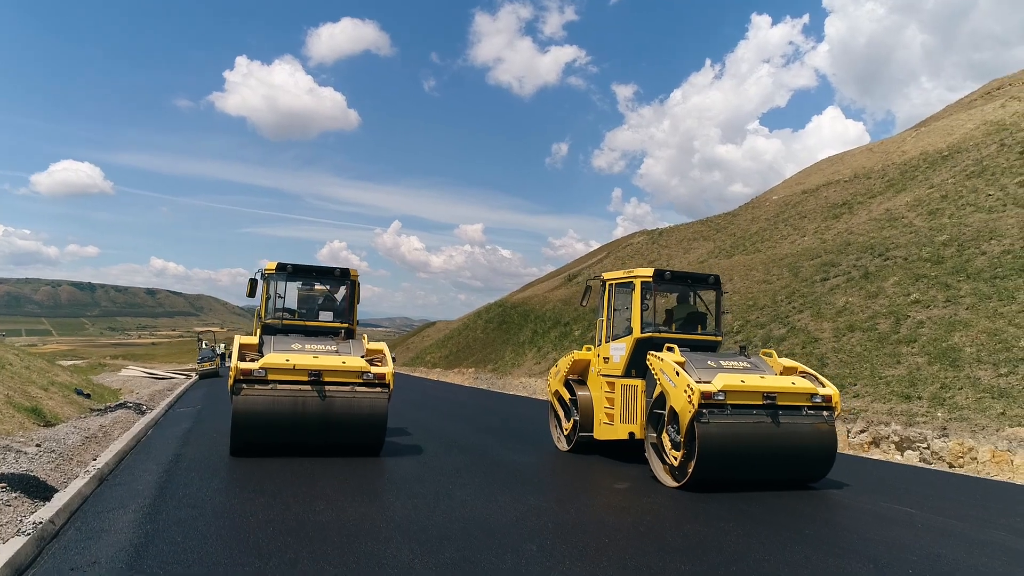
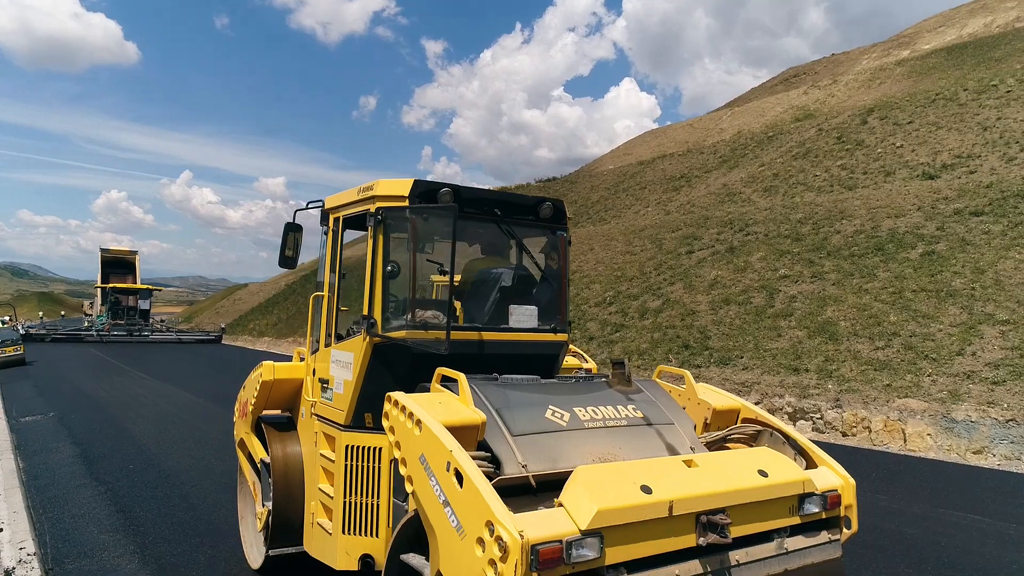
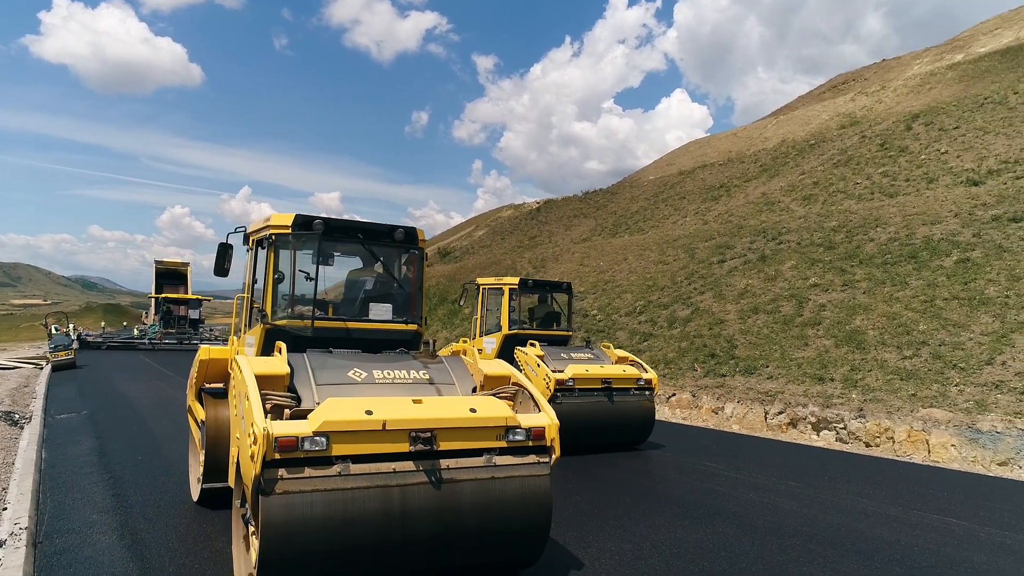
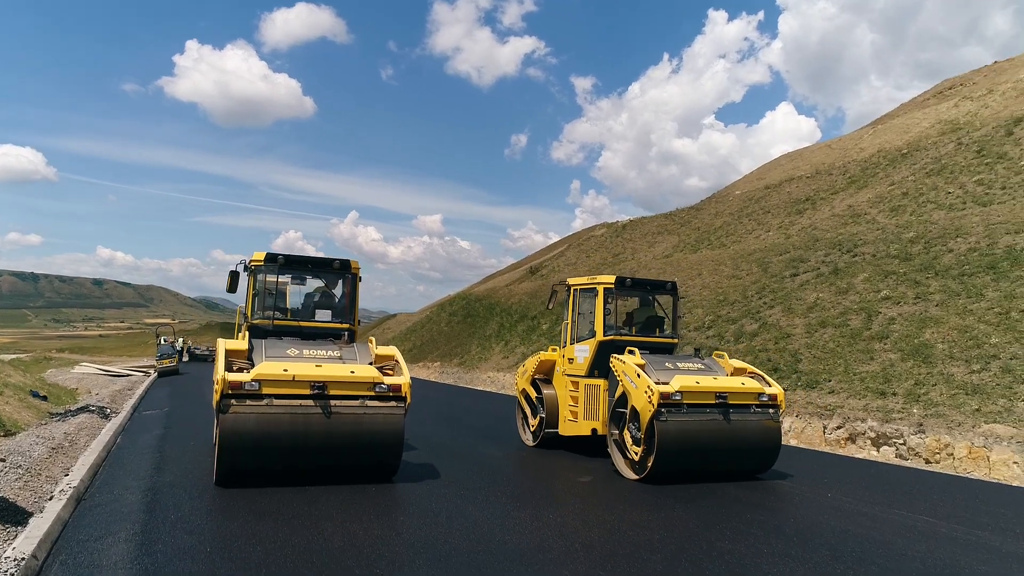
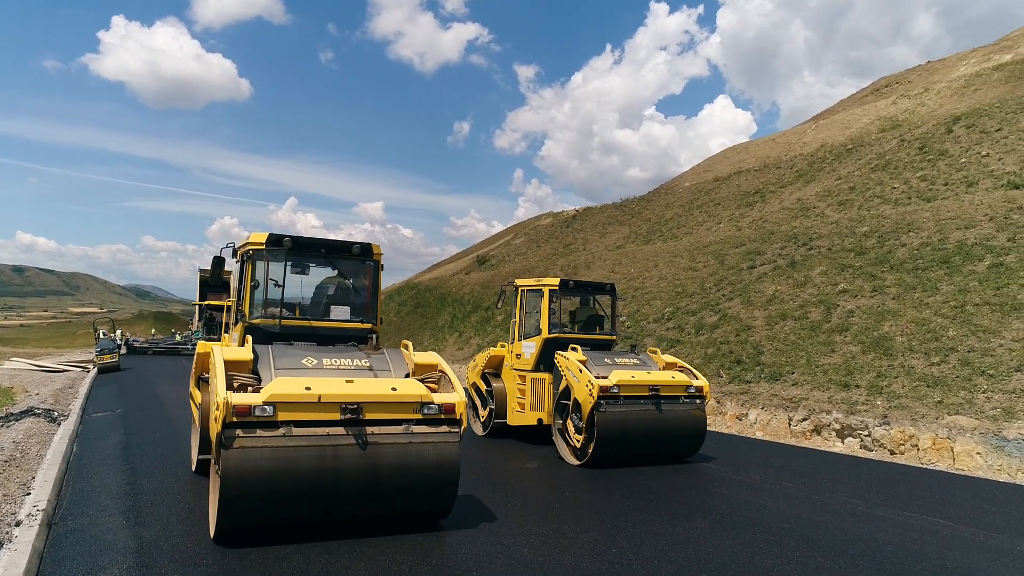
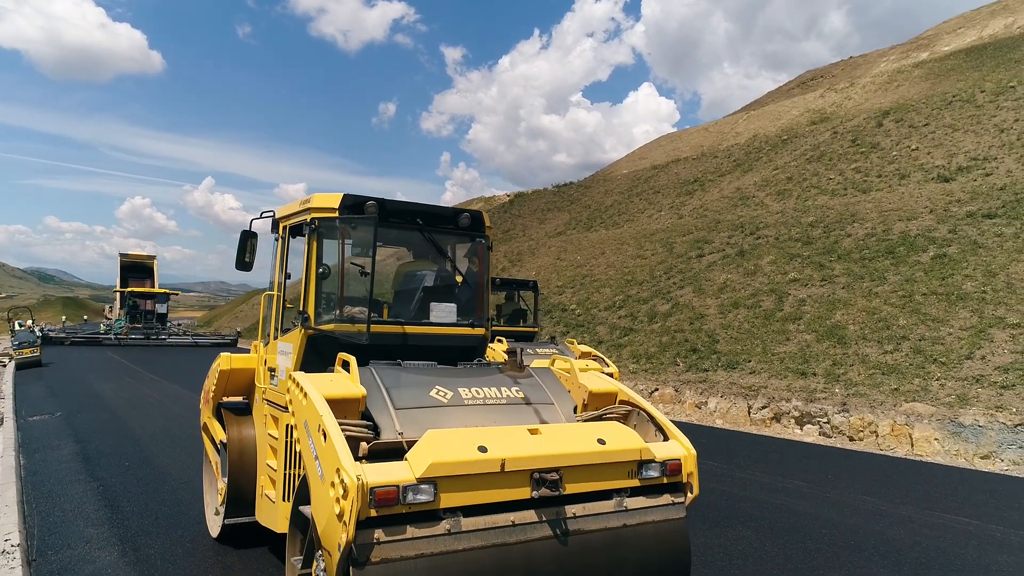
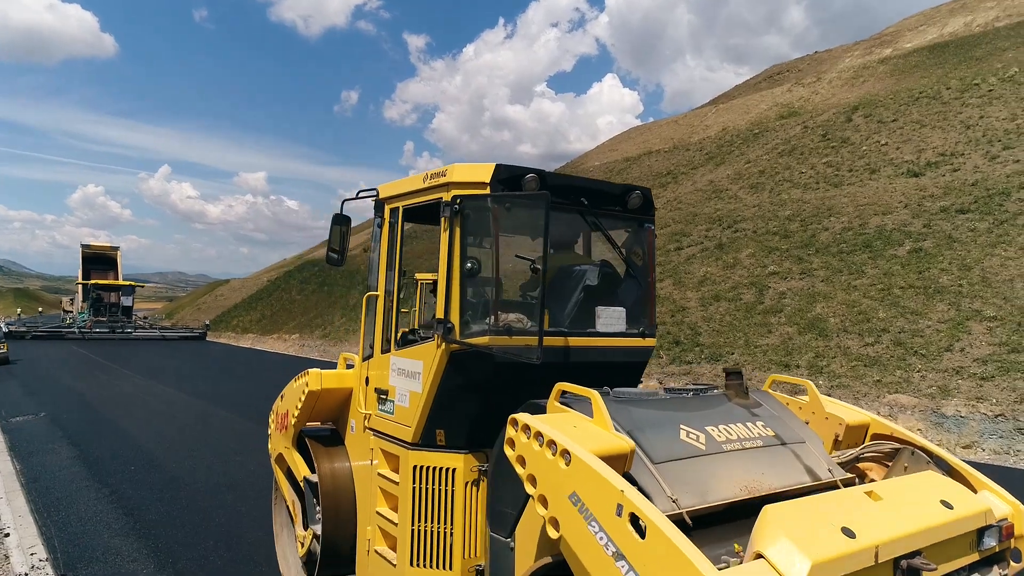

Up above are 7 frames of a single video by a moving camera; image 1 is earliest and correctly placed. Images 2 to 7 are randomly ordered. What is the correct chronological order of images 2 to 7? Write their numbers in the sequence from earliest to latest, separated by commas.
4, 5, 3, 6, 2, 7
